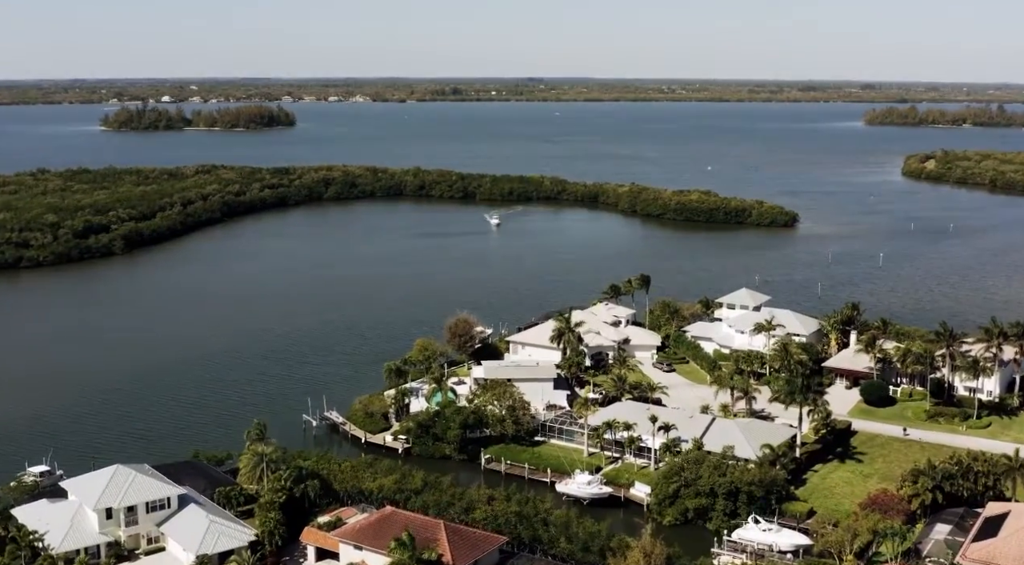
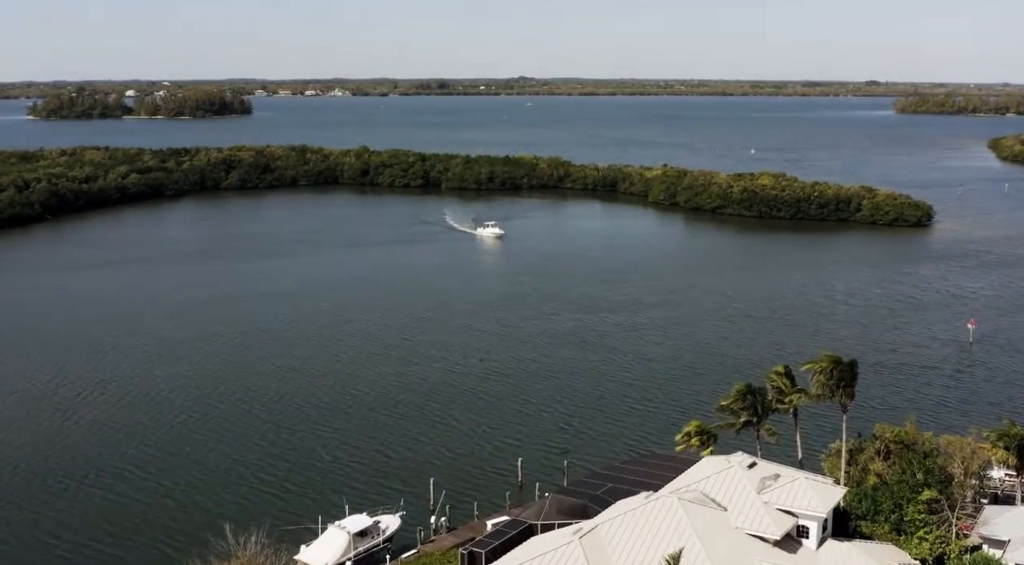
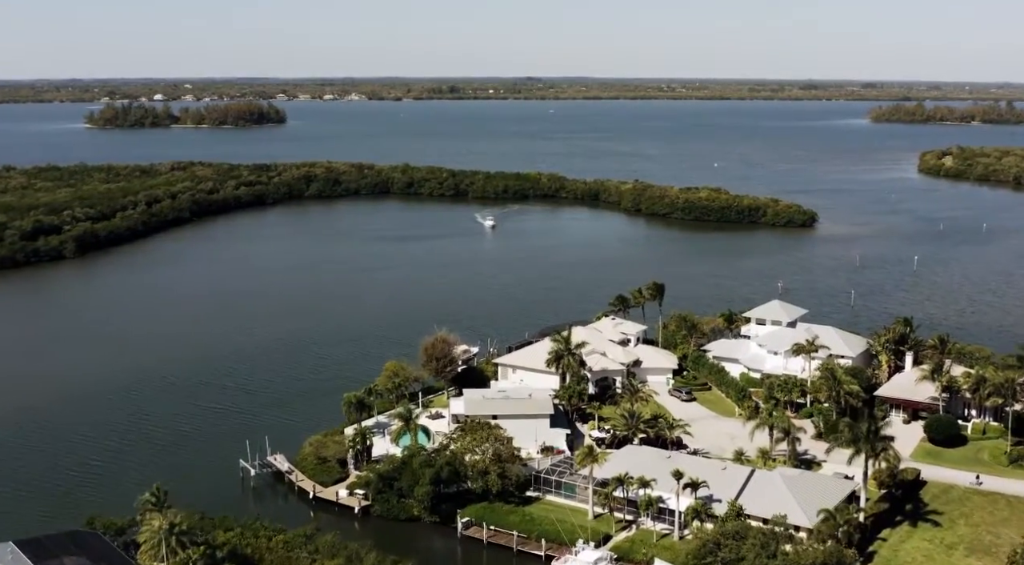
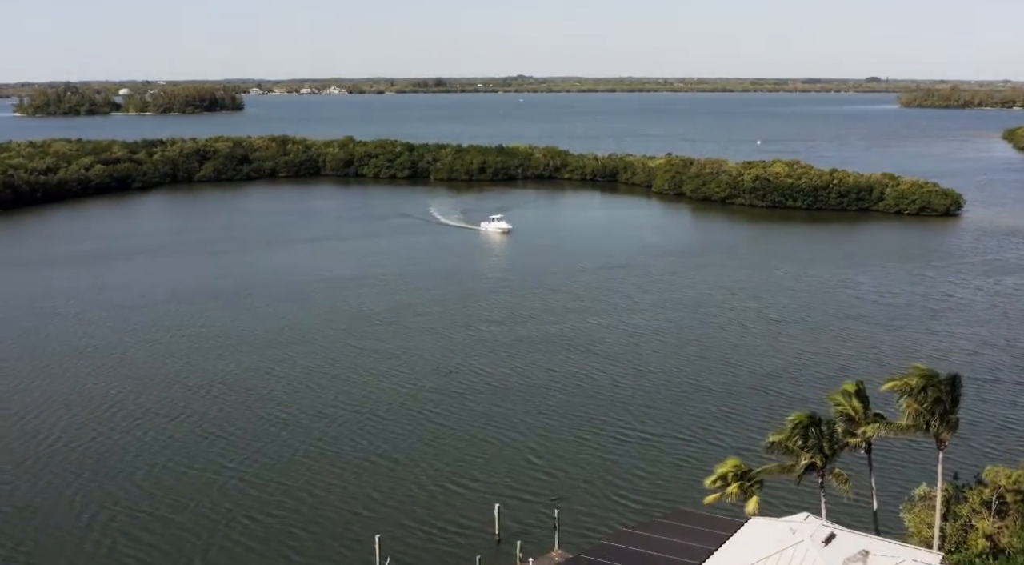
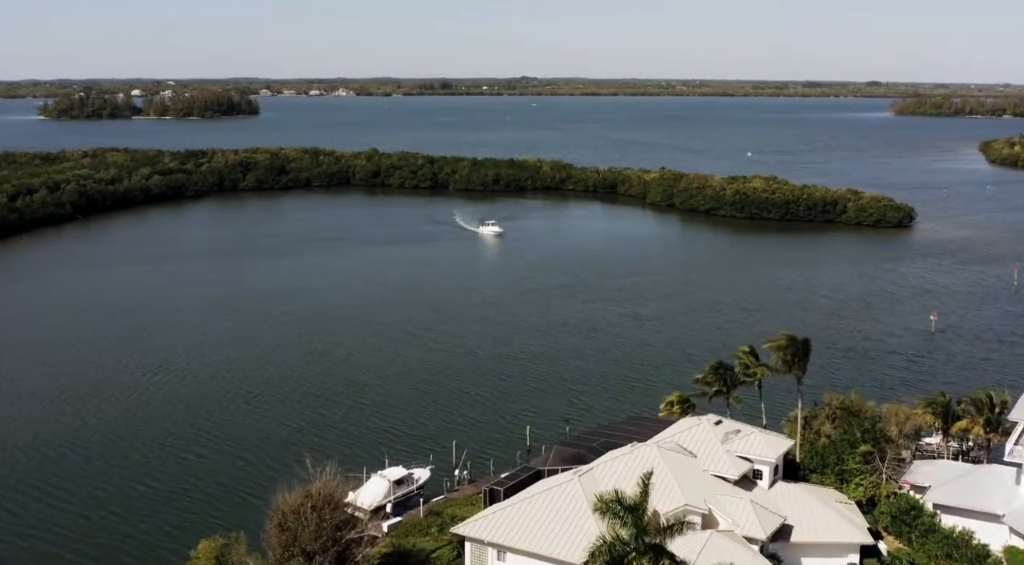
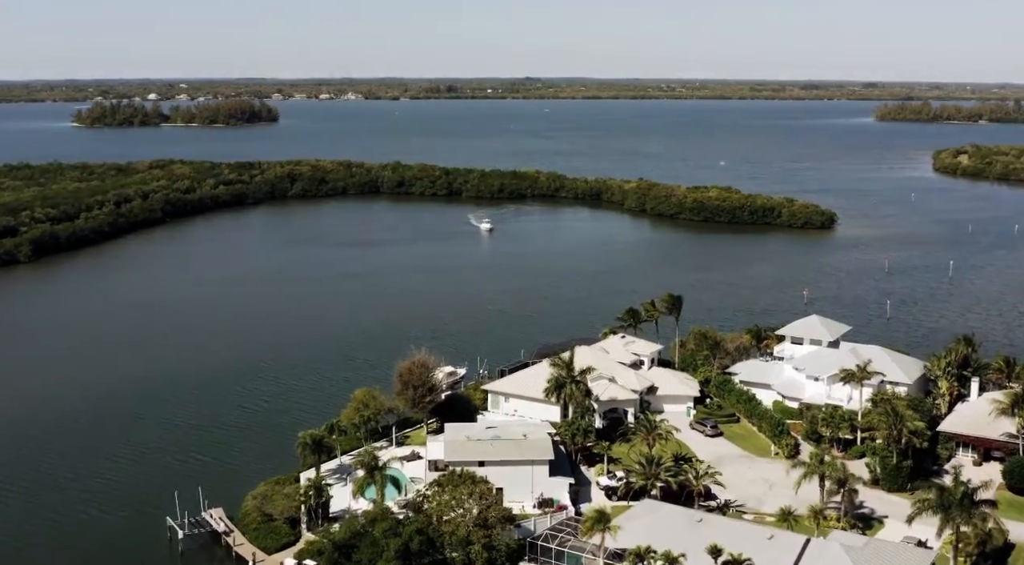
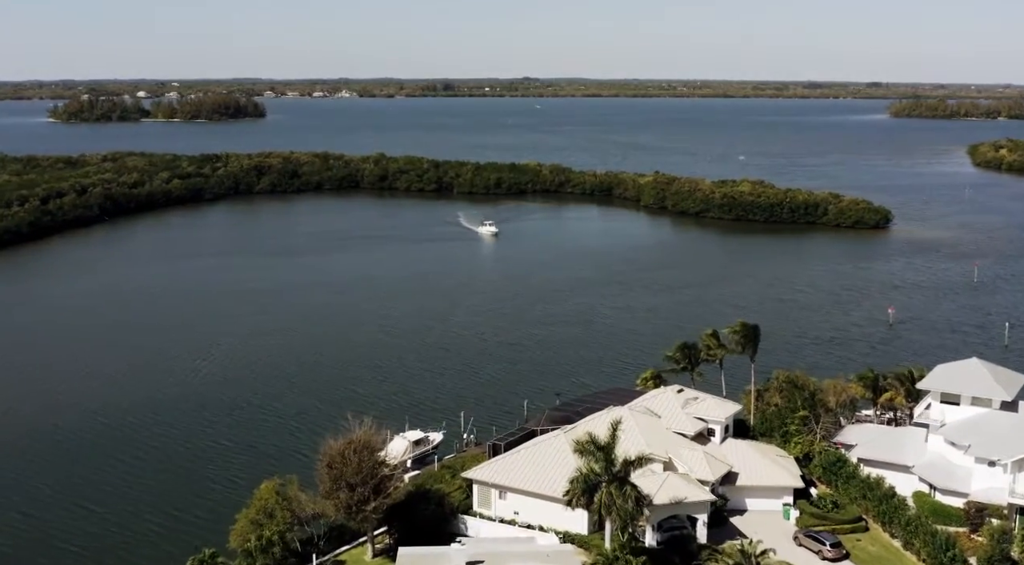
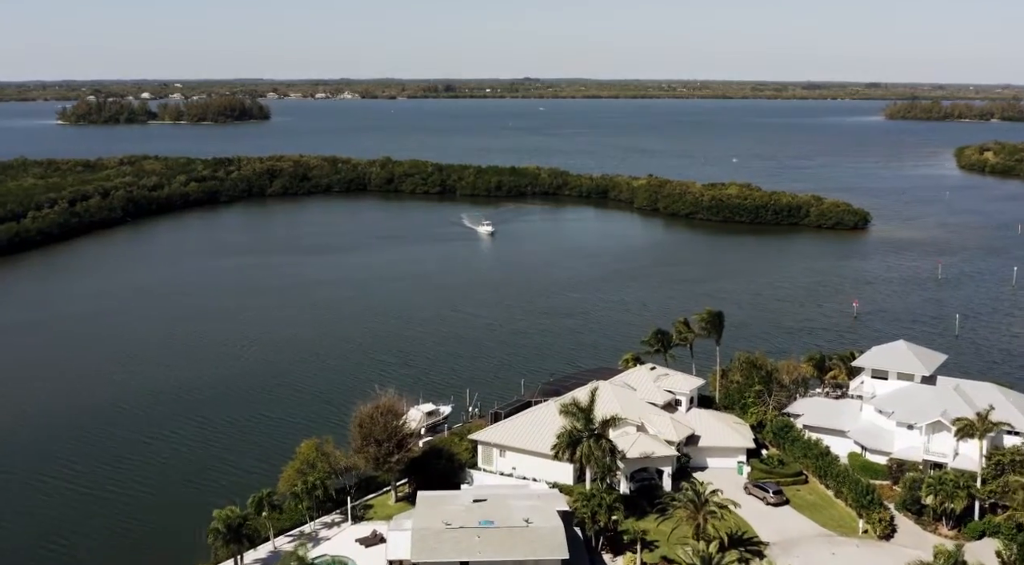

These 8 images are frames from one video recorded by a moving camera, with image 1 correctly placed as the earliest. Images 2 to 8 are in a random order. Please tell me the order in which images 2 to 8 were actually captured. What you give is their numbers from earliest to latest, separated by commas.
3, 6, 8, 7, 5, 2, 4
